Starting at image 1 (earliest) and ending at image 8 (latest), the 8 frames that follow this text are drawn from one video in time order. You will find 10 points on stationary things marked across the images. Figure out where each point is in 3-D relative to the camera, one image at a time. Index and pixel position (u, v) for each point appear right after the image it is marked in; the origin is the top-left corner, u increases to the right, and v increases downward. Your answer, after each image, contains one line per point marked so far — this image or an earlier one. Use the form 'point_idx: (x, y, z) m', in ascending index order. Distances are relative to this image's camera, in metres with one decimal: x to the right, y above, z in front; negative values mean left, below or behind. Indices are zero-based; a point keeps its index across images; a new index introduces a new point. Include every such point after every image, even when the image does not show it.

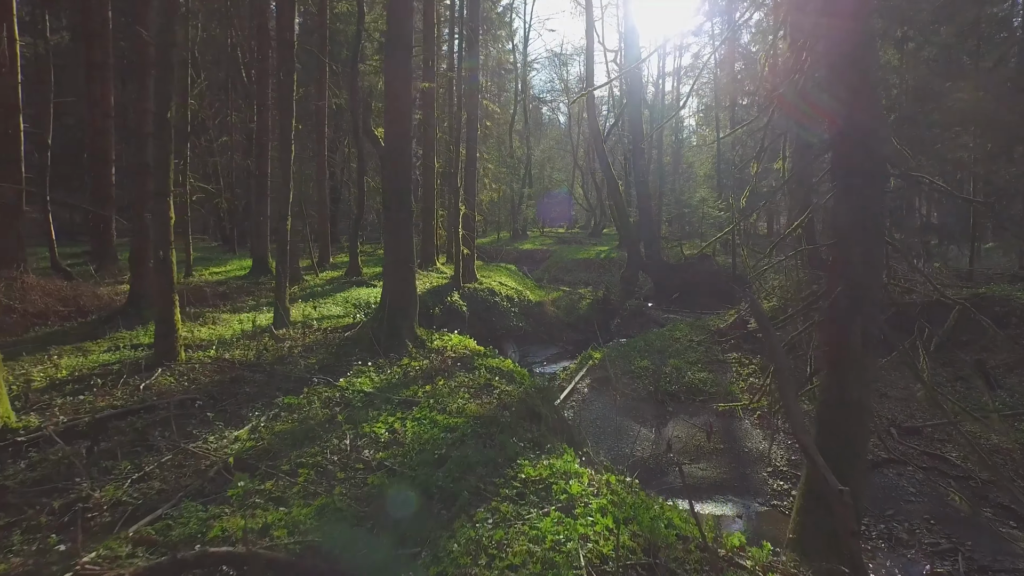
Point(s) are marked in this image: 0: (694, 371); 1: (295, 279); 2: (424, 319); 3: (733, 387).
0: (+6.8, -3.1, +12.9) m
1: (-10.2, +0.5, +16.3) m
2: (-3.8, -1.3, +15.0) m
3: (+7.5, -3.4, +12.0) m
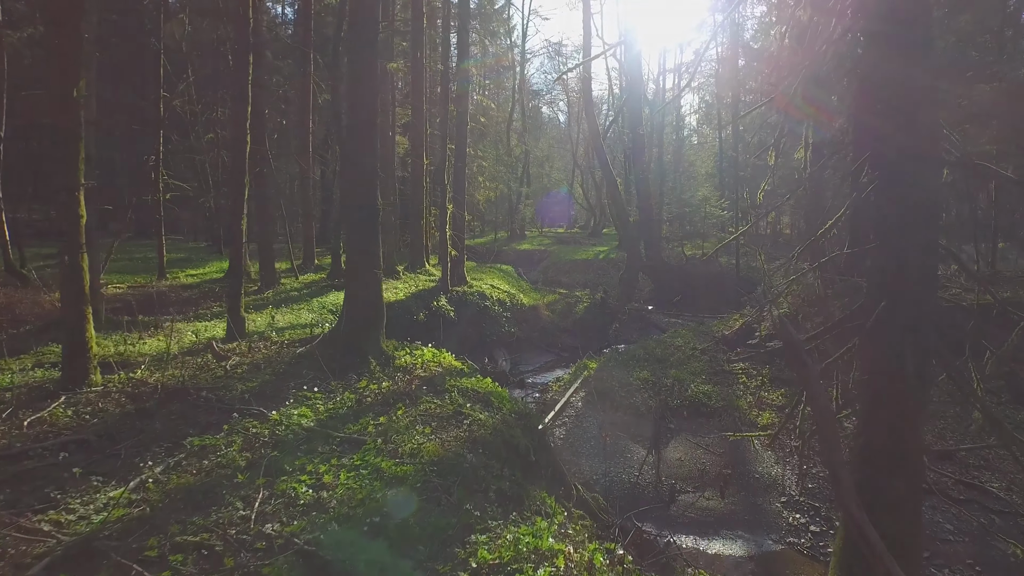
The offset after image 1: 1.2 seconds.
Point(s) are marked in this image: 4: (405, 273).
0: (+6.4, -3.3, +11.9) m
1: (-10.6, +0.3, +15.3) m
2: (-4.2, -1.5, +14.0) m
3: (+7.1, -3.6, +11.0) m
4: (-5.8, +0.8, +18.8) m
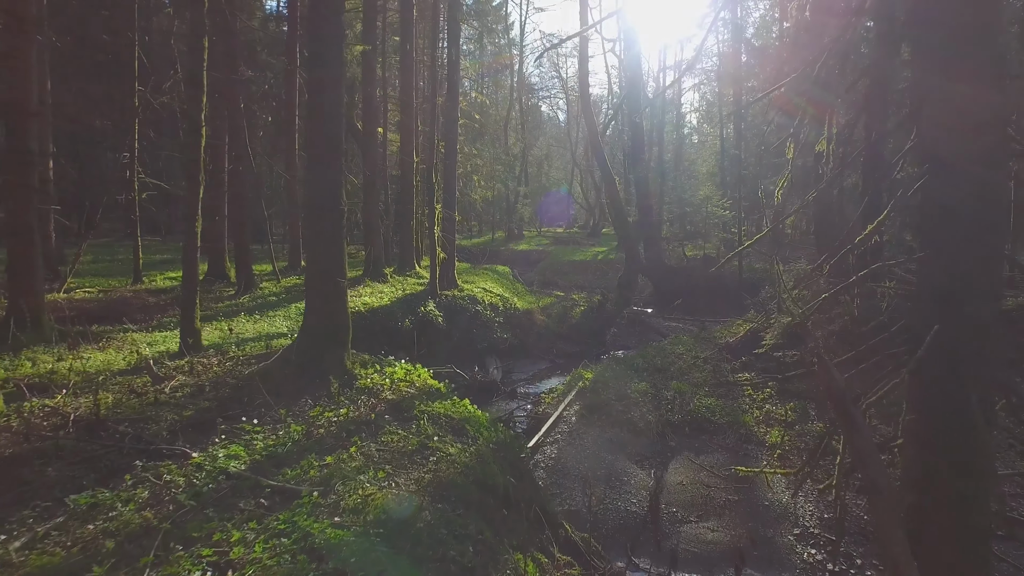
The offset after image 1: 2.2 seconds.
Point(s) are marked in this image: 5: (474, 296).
0: (+6.0, -3.5, +11.1) m
1: (-11.0, +0.1, +14.5) m
2: (-4.6, -1.7, +13.2) m
3: (+6.8, -3.8, +10.2) m
4: (-6.2, +0.6, +18.0) m
5: (-1.8, -0.4, +16.8) m
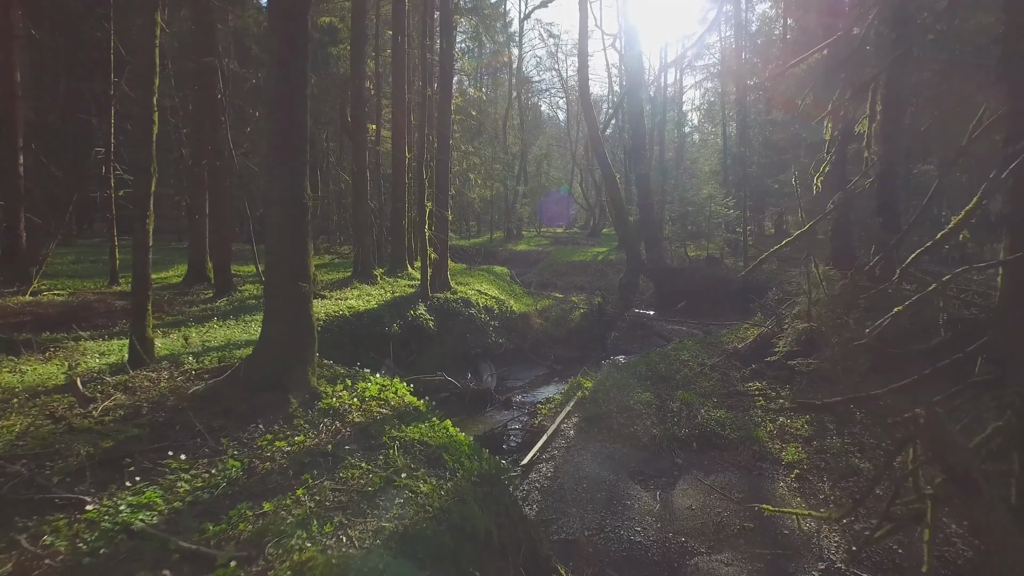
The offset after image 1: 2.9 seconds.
0: (+5.8, -3.6, +10.3) m
1: (-11.2, 0.0, +13.7) m
2: (-4.7, -1.8, +12.4) m
3: (+6.6, -3.8, +9.4) m
4: (-6.4, +0.5, +17.2) m
5: (-2.0, -0.5, +16.0) m
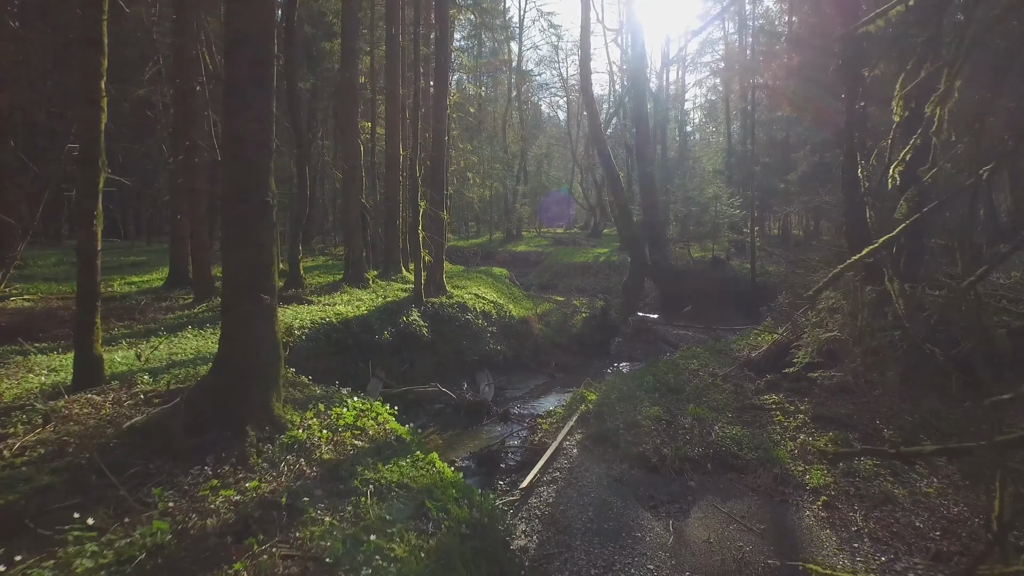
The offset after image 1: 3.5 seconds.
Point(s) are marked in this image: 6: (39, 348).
0: (+5.8, -3.7, +9.6) m
1: (-11.2, -0.2, +12.9) m
2: (-4.8, -2.0, +11.6) m
3: (+6.5, -4.0, +8.6) m
4: (-6.4, +0.3, +16.4) m
5: (-2.1, -0.7, +15.2) m
6: (-10.8, -1.3, +8.1) m
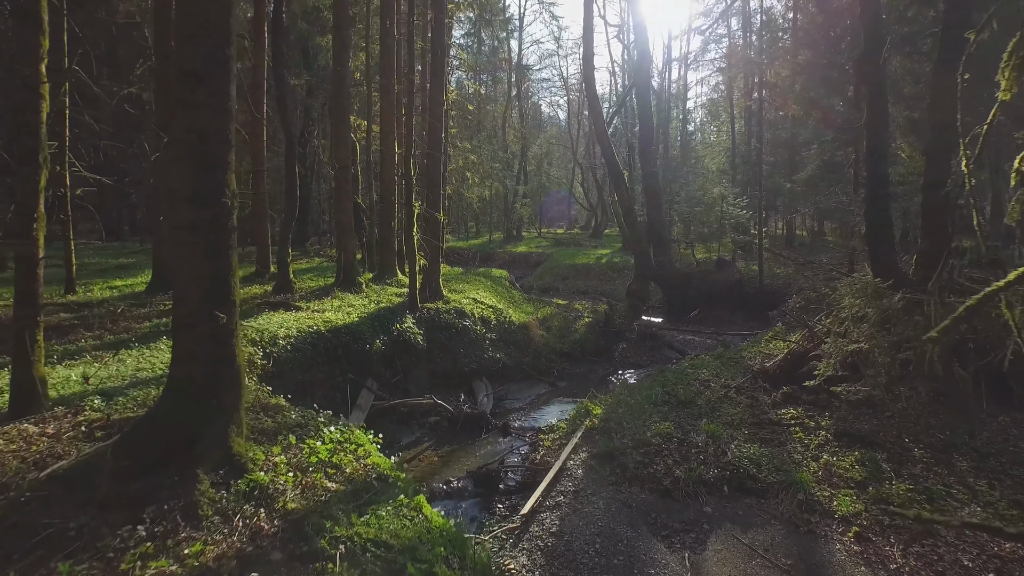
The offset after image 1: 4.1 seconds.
0: (+5.8, -3.9, +8.9) m
1: (-11.2, -0.3, +12.2) m
2: (-4.8, -2.1, +10.9) m
3: (+6.5, -4.2, +7.9) m
4: (-6.4, +0.1, +15.7) m
5: (-2.1, -0.8, +14.5) m
6: (-10.8, -1.5, +7.4) m
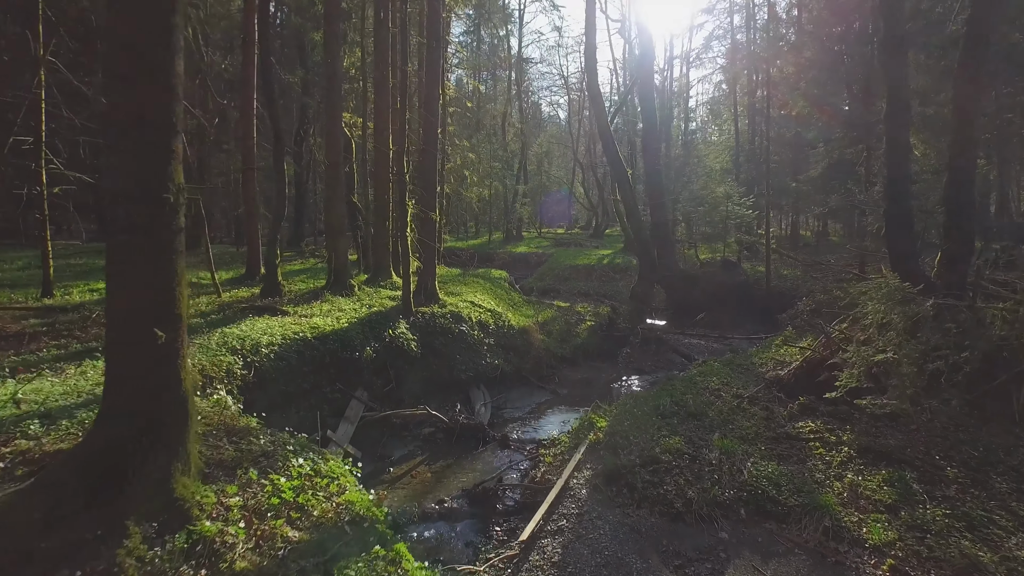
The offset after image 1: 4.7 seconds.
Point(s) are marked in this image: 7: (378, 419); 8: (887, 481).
0: (+5.7, -4.0, +8.2) m
1: (-11.3, -0.5, +11.6) m
2: (-4.8, -2.3, +10.3) m
3: (+6.5, -4.3, +7.2) m
4: (-6.5, 0.0, +15.1) m
5: (-2.1, -1.0, +13.9) m
6: (-10.8, -1.6, +6.7) m
7: (-4.0, -3.9, +10.5) m
8: (+8.0, -4.1, +7.4) m
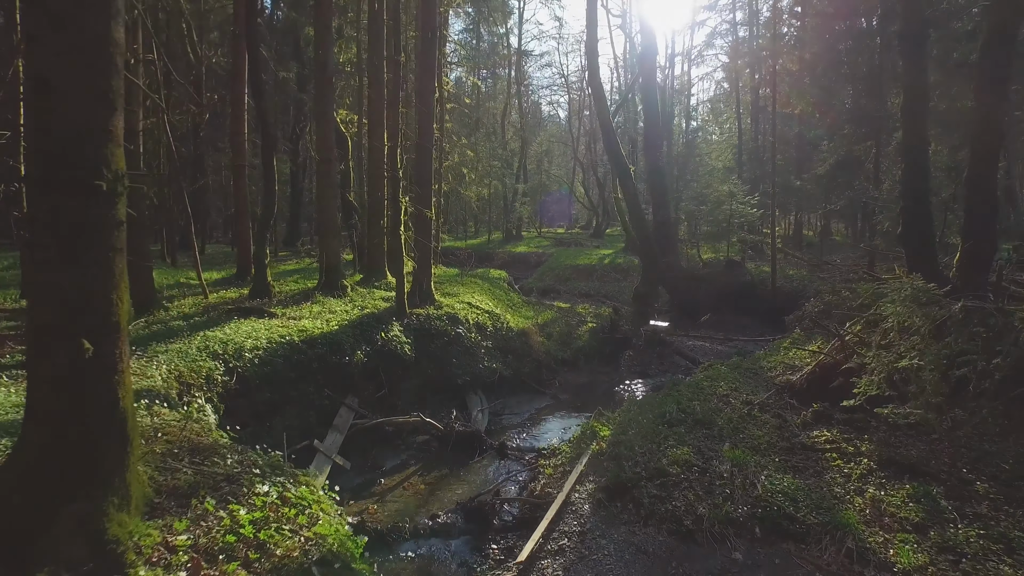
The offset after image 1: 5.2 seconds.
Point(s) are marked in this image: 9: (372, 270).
0: (+5.7, -4.1, +7.7) m
1: (-11.3, -0.5, +11.1) m
2: (-4.9, -2.3, +9.7) m
3: (+6.4, -4.3, +6.7) m
4: (-6.5, 0.0, +14.6) m
5: (-2.2, -1.0, +13.4) m
6: (-10.9, -1.6, +6.2) m
7: (-4.1, -4.0, +9.9) m
8: (+7.9, -4.2, +6.9) m
9: (-6.7, +0.9, +16.6) m
